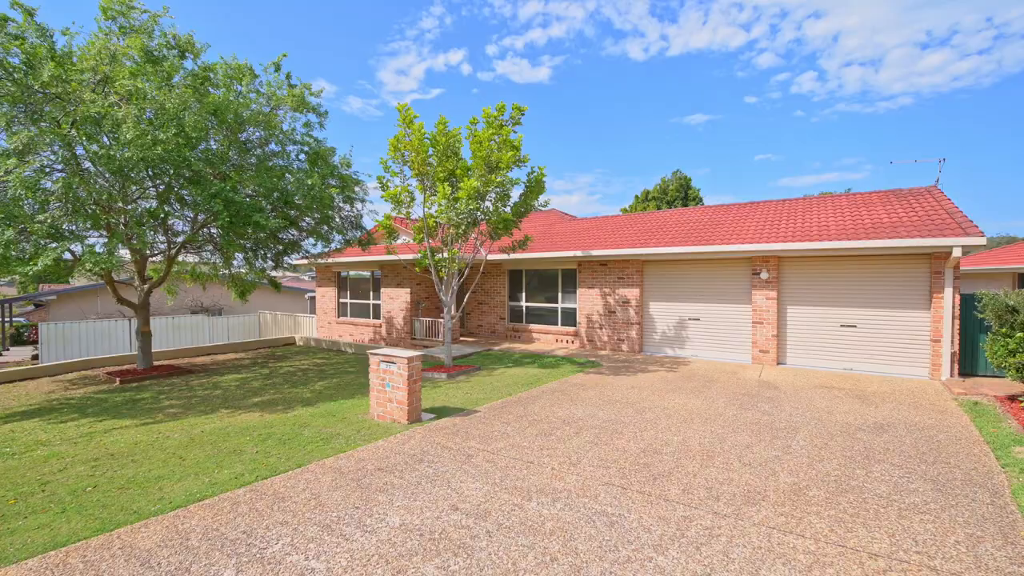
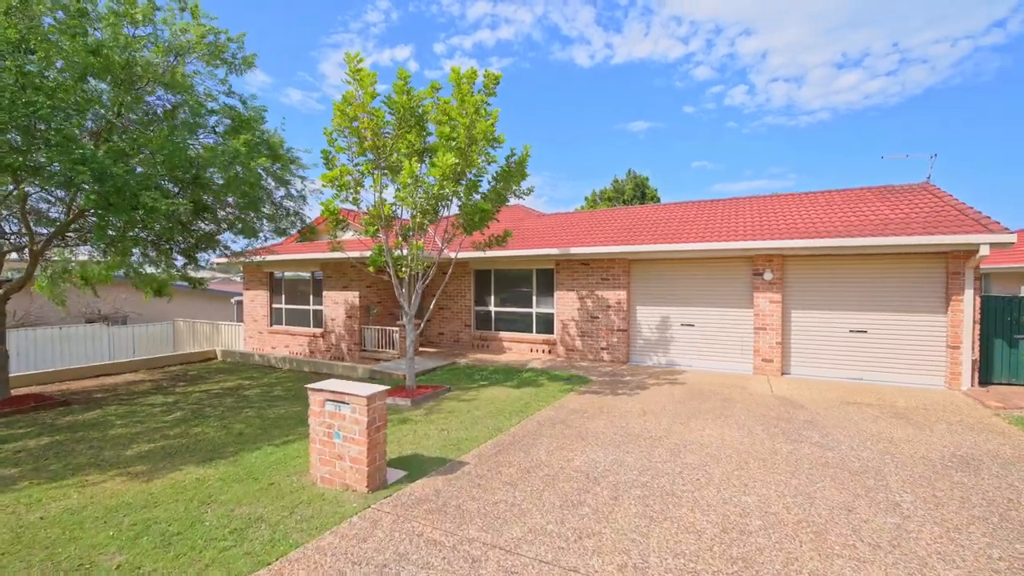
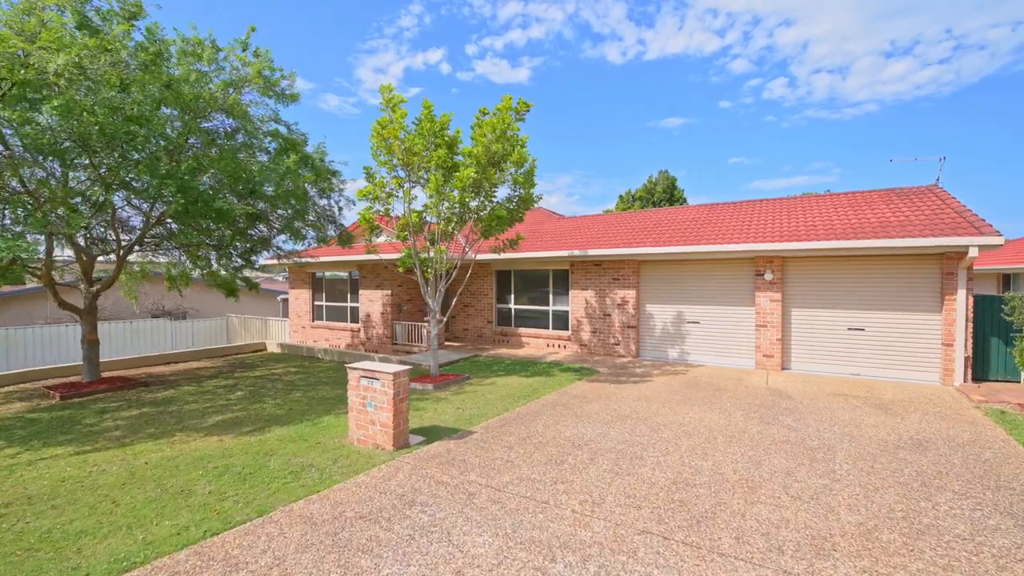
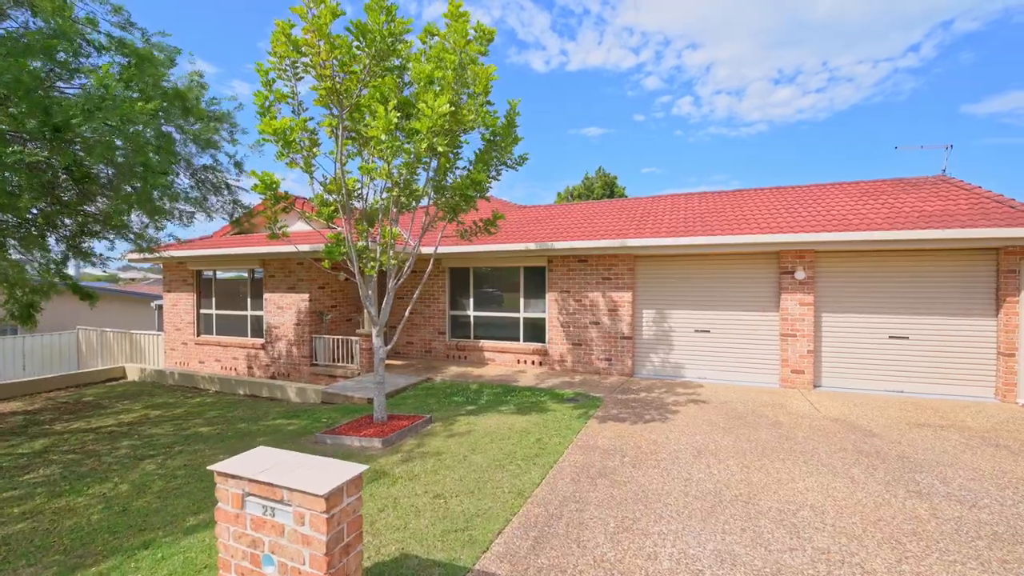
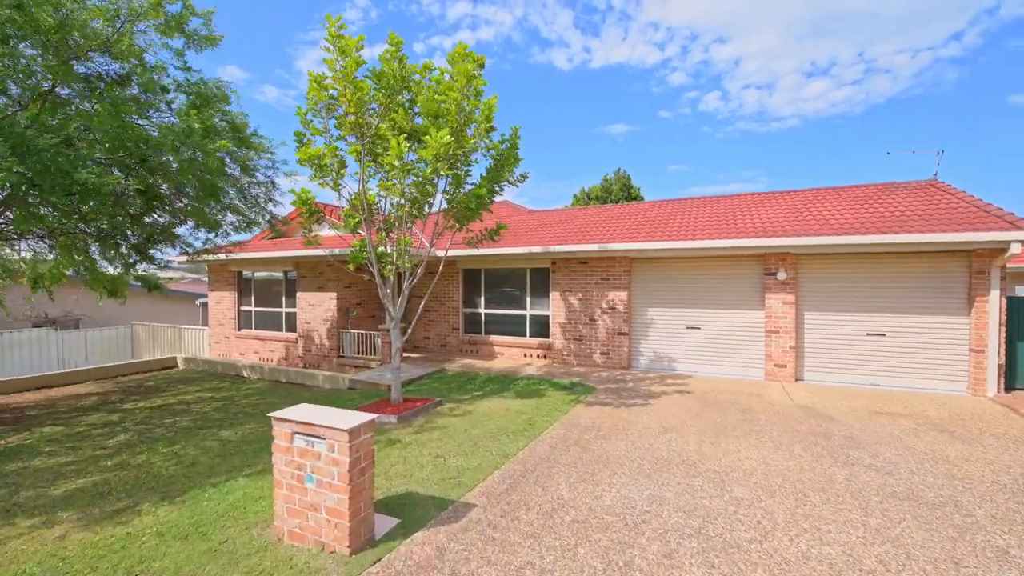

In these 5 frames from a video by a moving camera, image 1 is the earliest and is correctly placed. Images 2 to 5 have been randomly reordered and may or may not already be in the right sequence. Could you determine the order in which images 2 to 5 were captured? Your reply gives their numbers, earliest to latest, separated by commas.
3, 2, 5, 4
